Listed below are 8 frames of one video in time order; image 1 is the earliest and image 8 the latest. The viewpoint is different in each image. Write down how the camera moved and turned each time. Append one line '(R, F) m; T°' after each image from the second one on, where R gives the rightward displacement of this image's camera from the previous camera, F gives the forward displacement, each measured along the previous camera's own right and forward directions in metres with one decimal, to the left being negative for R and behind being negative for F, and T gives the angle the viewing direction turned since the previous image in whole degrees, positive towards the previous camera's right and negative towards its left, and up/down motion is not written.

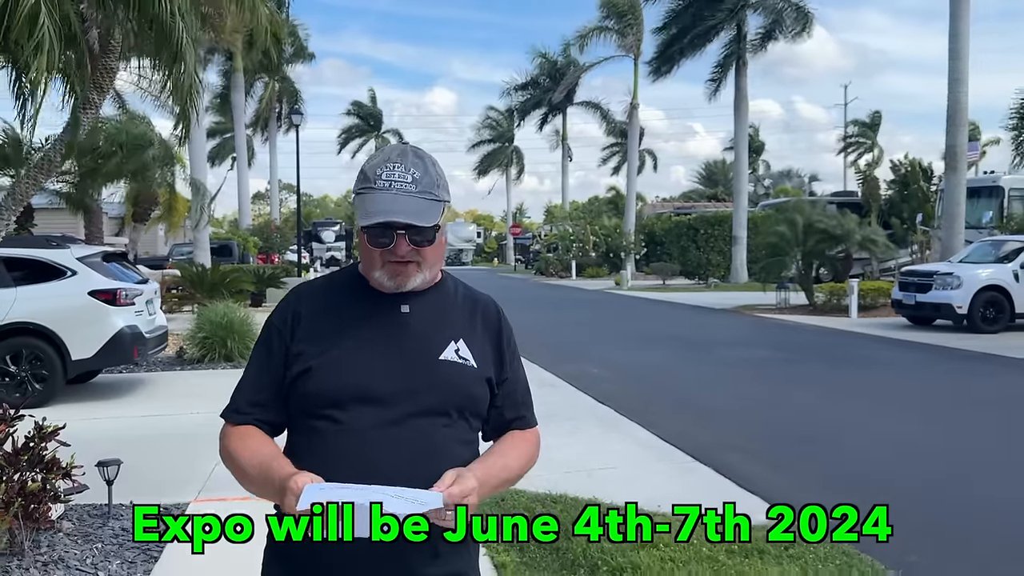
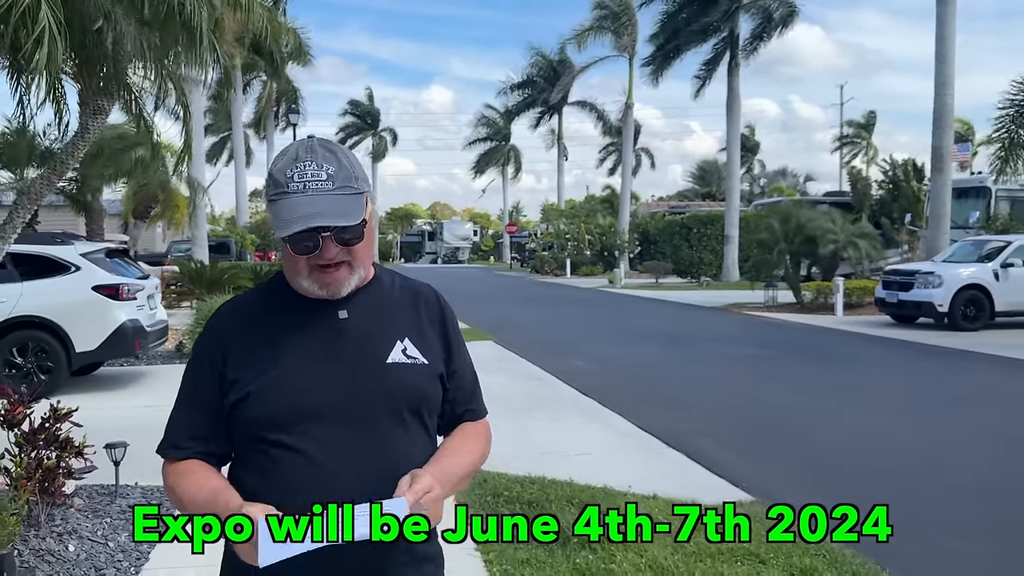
(+0.1, -0.3) m; 0°
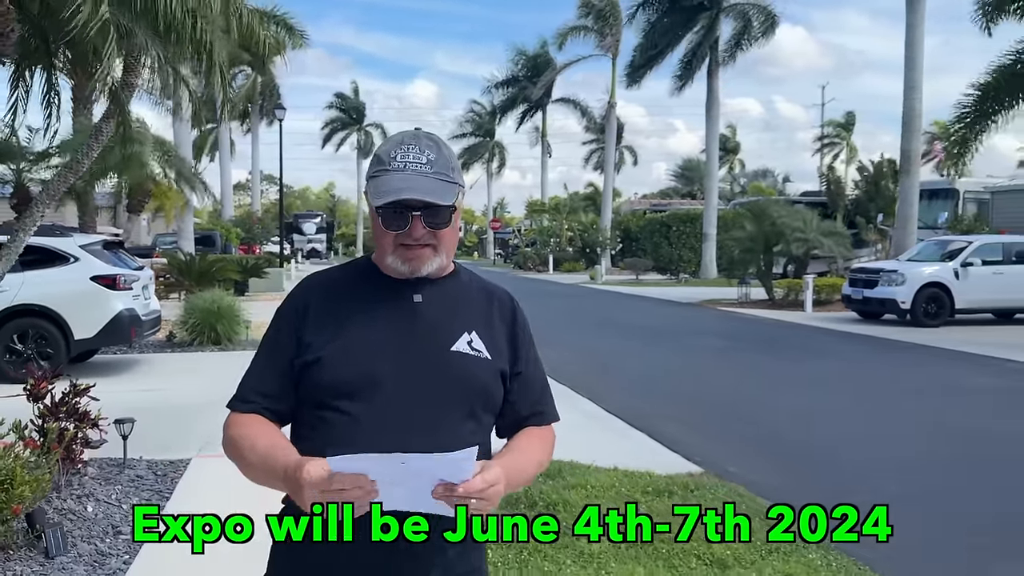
(+0.1, -0.5) m; +1°
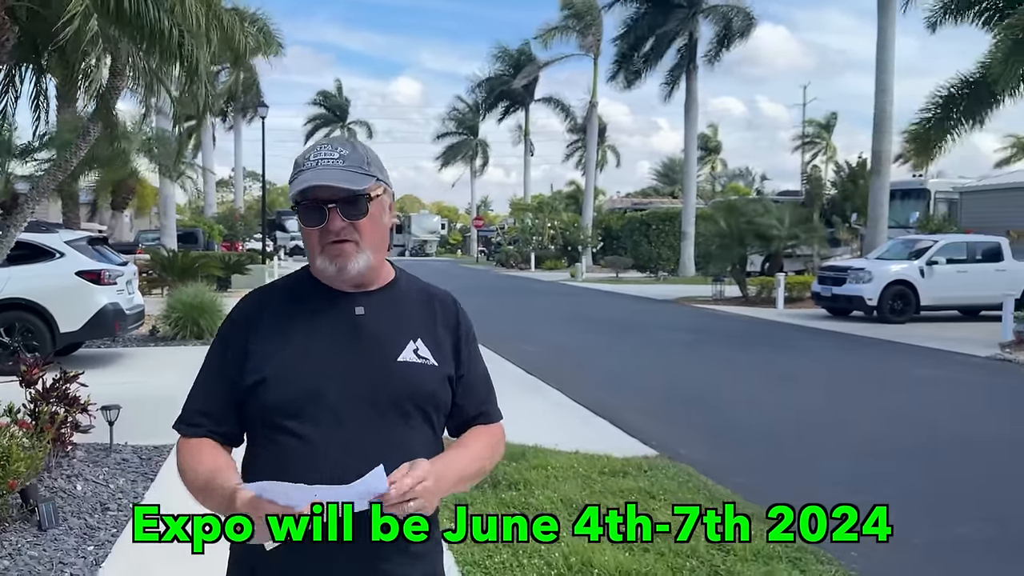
(+0.1, -0.3) m; +1°
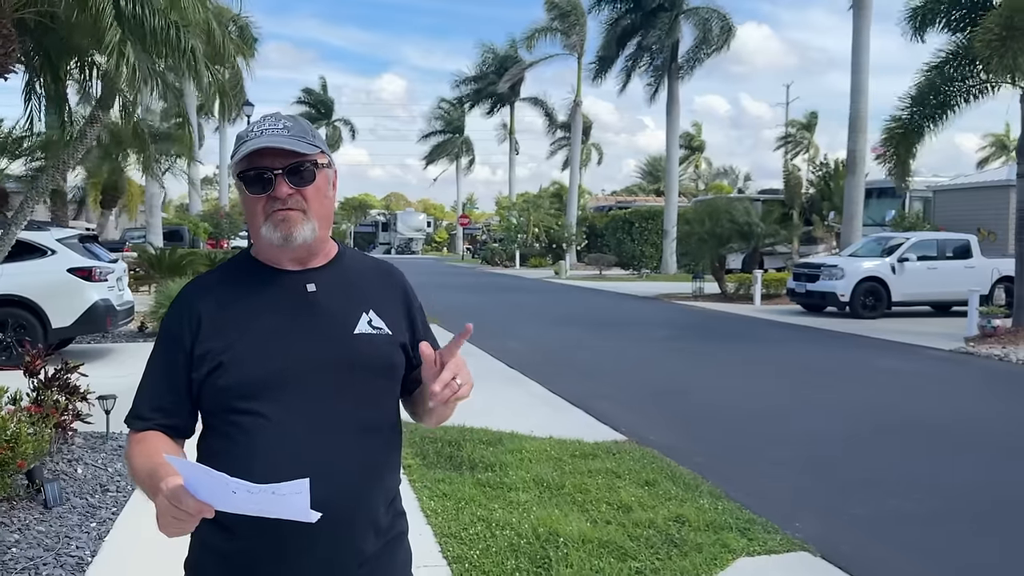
(+0.1, -0.3) m; +1°
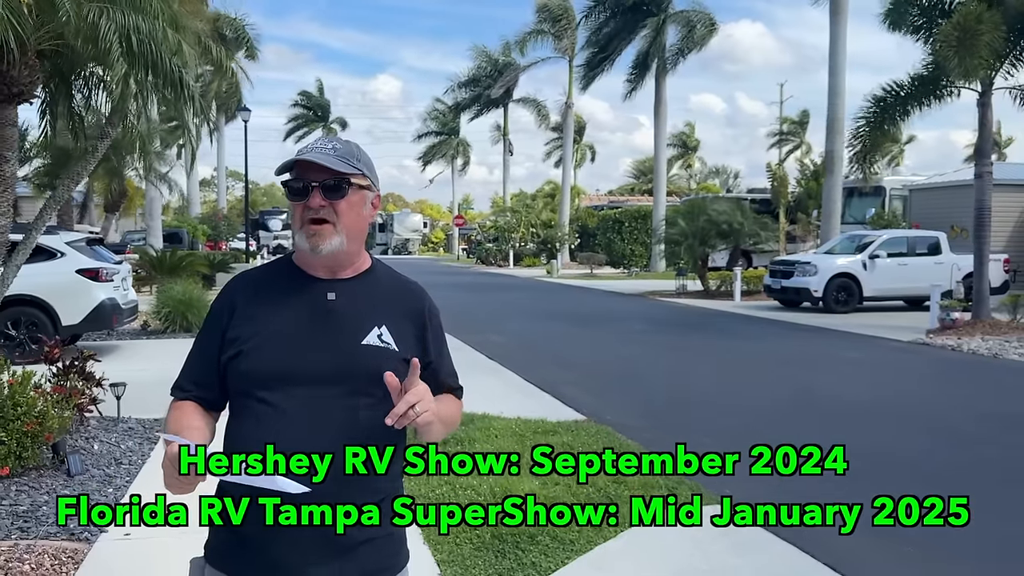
(+0.2, -0.7) m; 0°
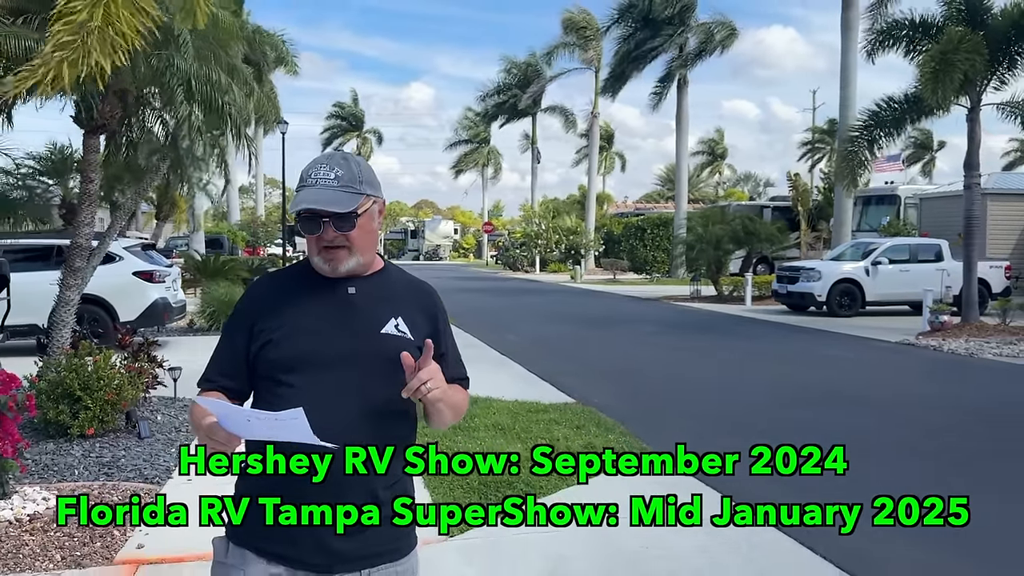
(+0.3, -1.0) m; -2°
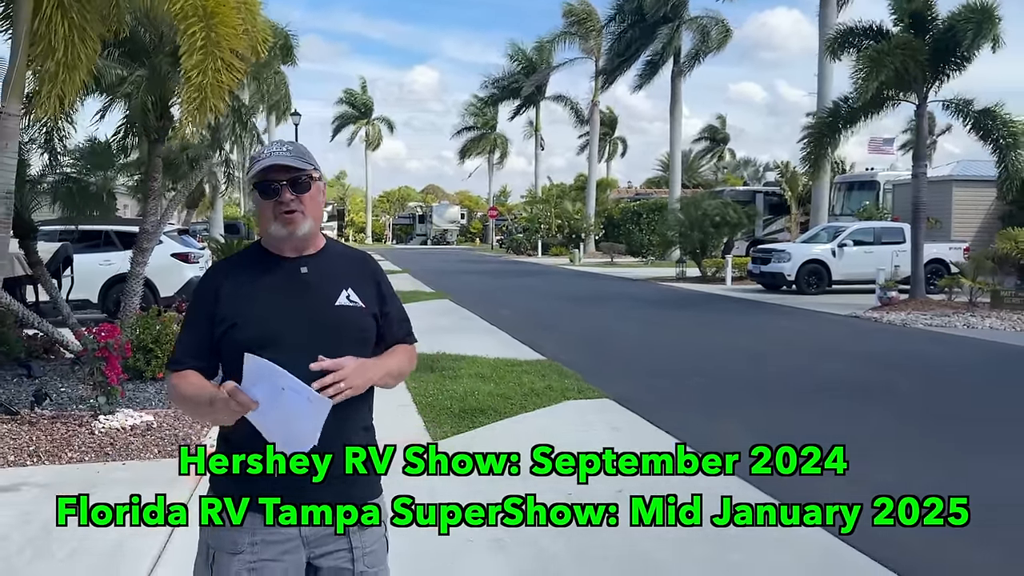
(+0.3, -1.7) m; -1°
